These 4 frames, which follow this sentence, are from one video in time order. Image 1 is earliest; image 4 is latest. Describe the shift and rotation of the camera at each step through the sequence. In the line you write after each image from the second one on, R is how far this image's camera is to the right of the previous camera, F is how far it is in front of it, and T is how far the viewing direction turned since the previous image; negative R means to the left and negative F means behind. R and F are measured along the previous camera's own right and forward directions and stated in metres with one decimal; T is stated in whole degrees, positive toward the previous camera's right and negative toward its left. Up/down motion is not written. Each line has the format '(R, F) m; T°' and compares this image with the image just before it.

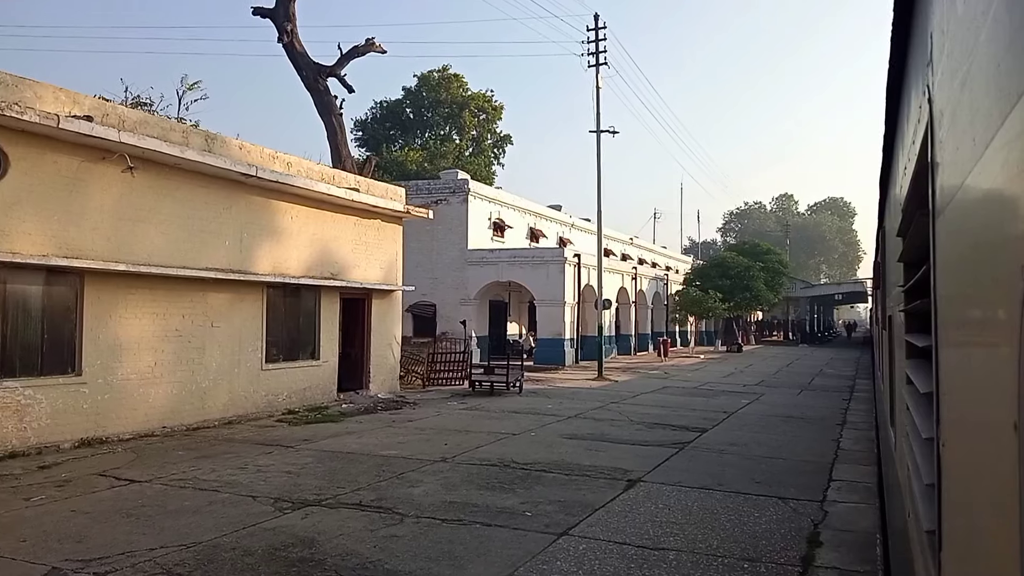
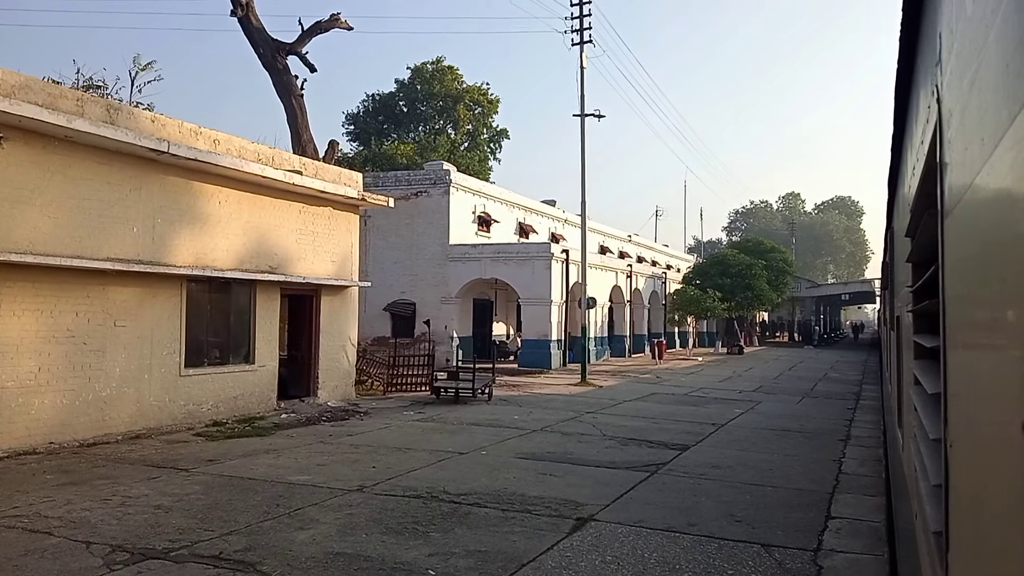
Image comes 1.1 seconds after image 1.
(+0.8, +1.7) m; 0°
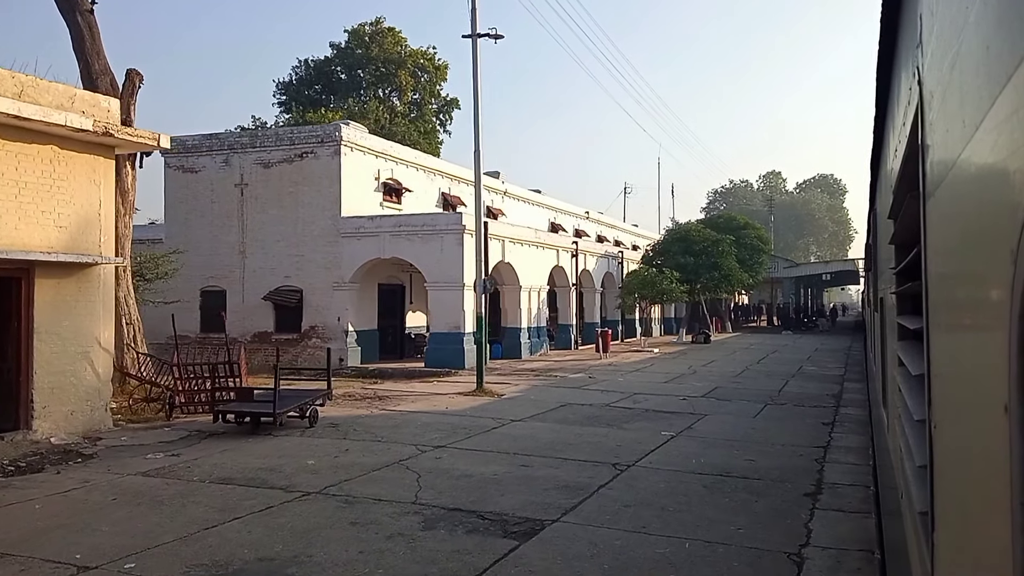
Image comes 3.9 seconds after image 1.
(+2.1, +4.8) m; +1°
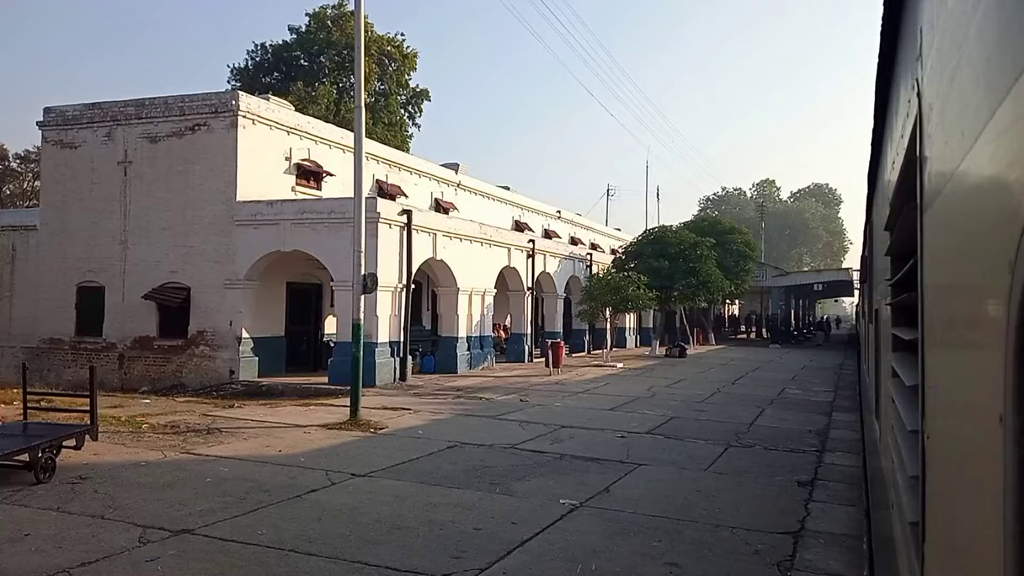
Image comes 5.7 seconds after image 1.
(+1.5, +3.5) m; 0°
